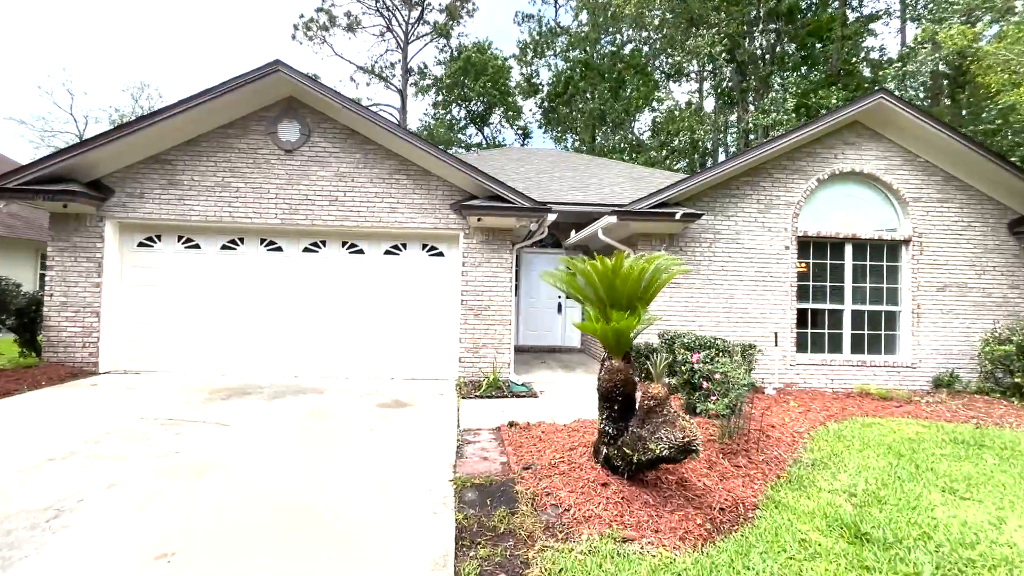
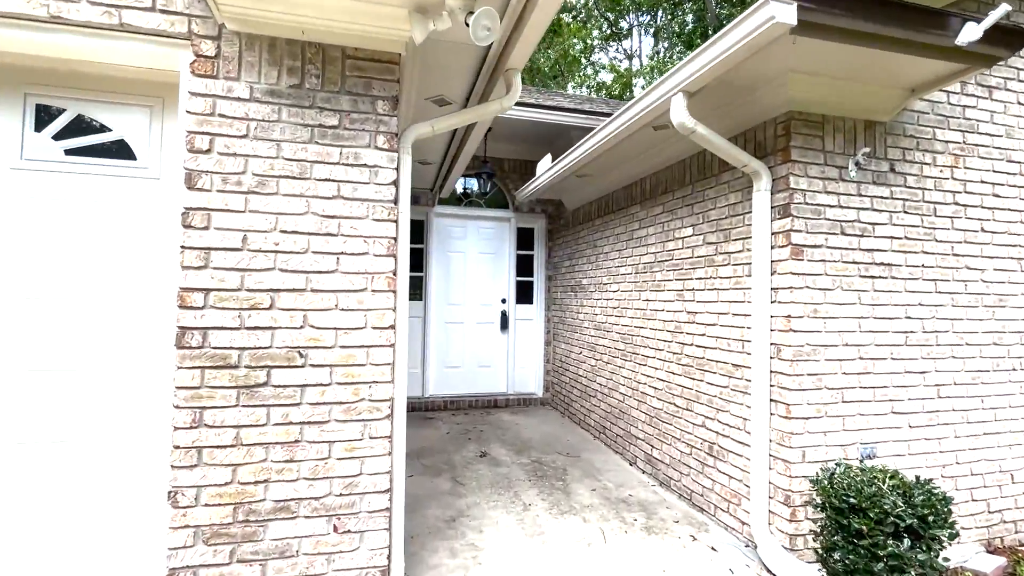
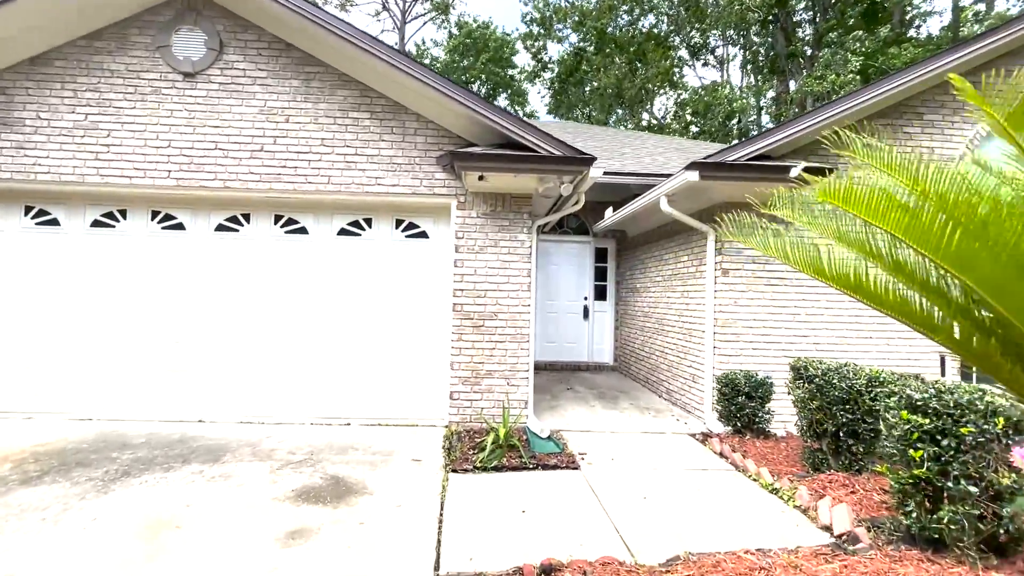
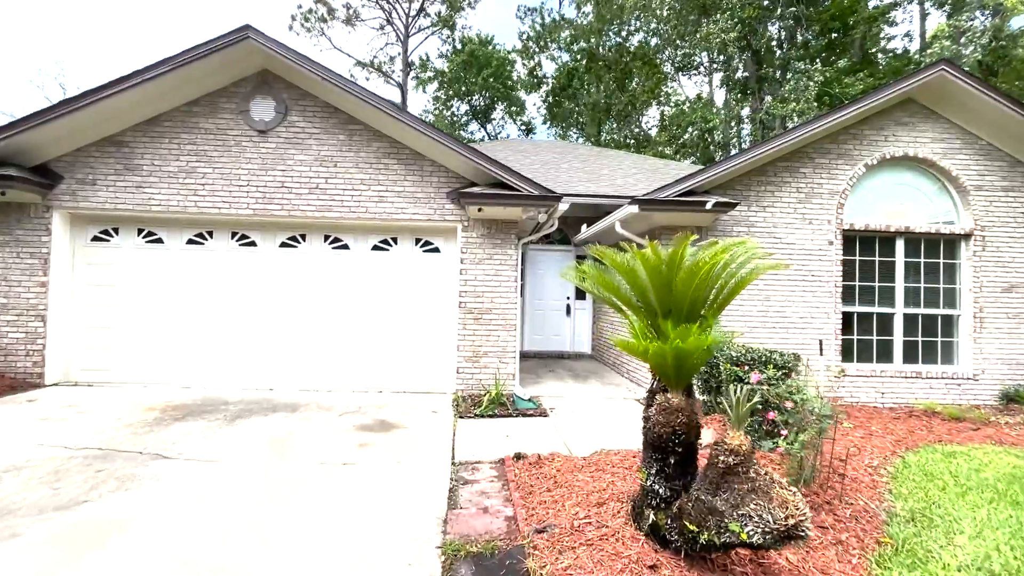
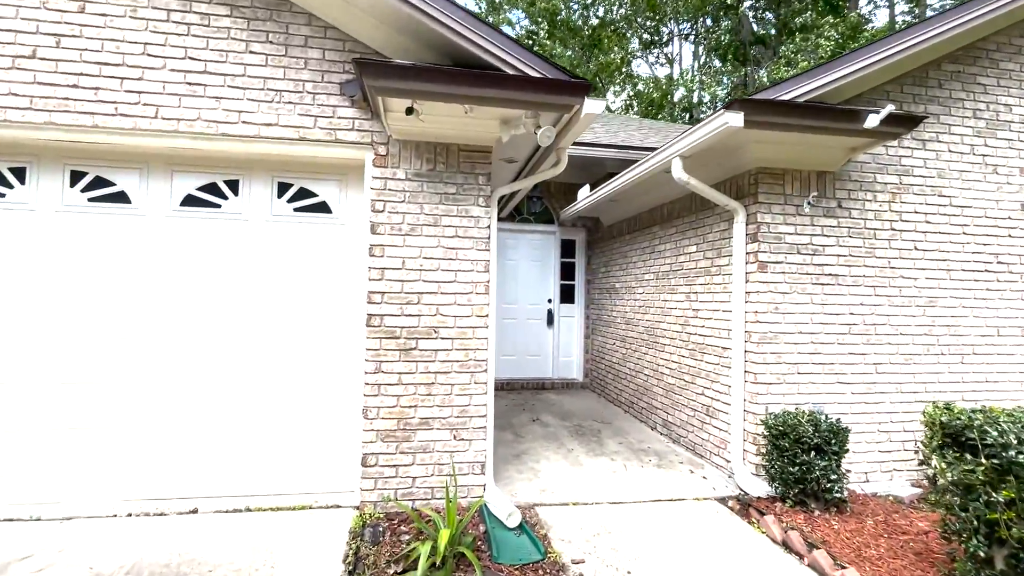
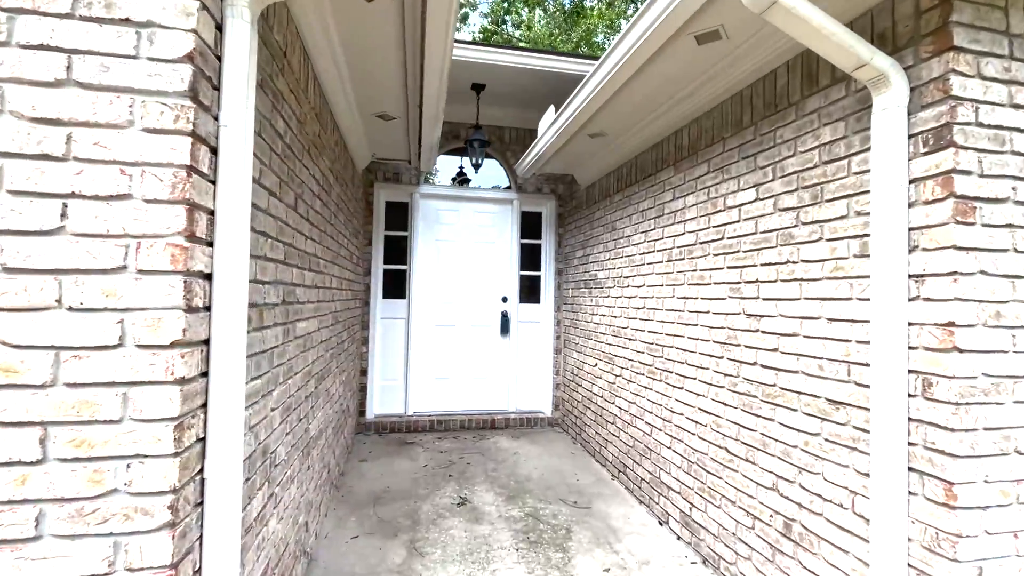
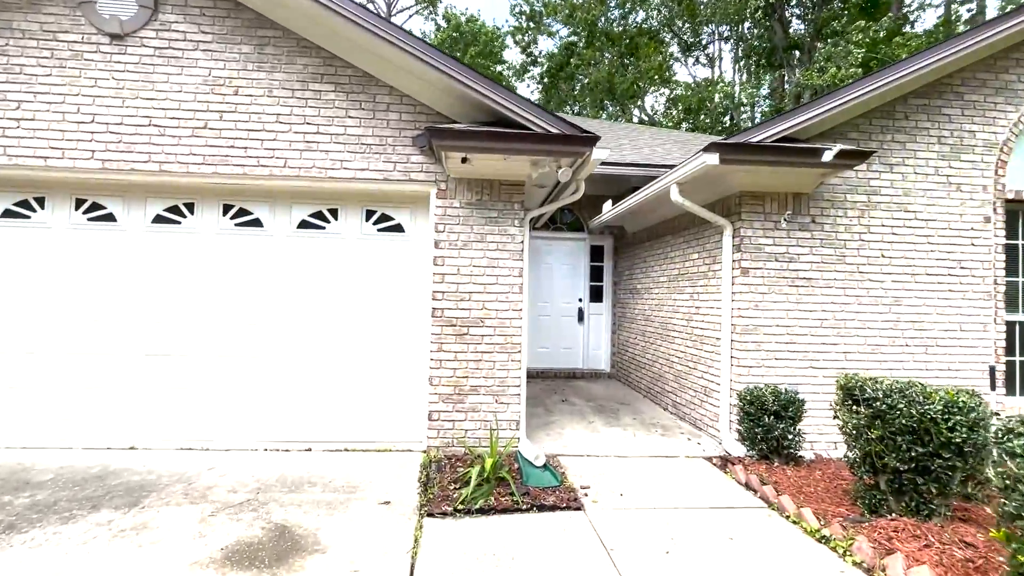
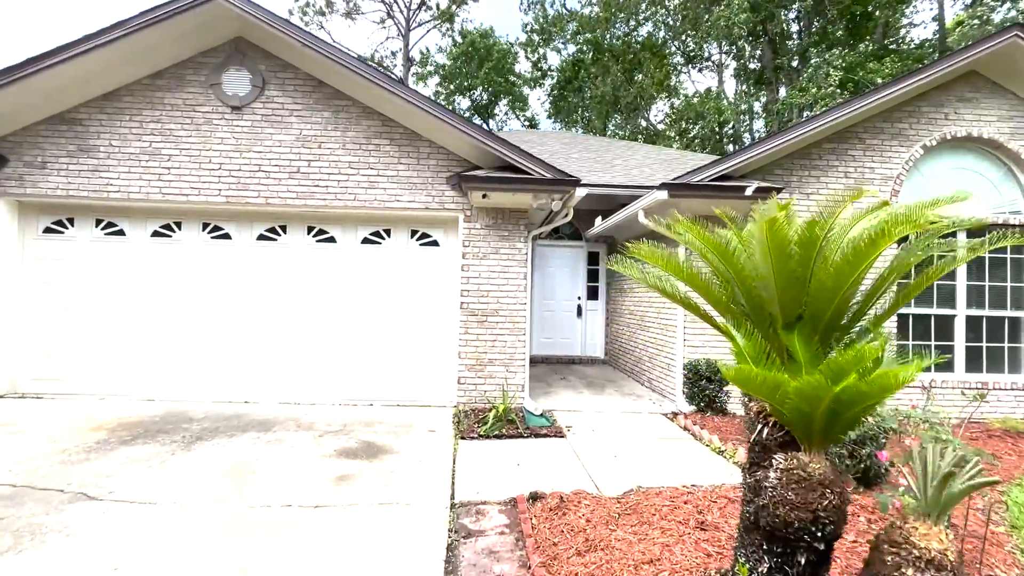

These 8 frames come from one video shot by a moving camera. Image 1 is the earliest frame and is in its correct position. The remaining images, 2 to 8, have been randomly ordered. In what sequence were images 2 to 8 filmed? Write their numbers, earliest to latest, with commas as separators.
4, 8, 3, 7, 5, 2, 6
